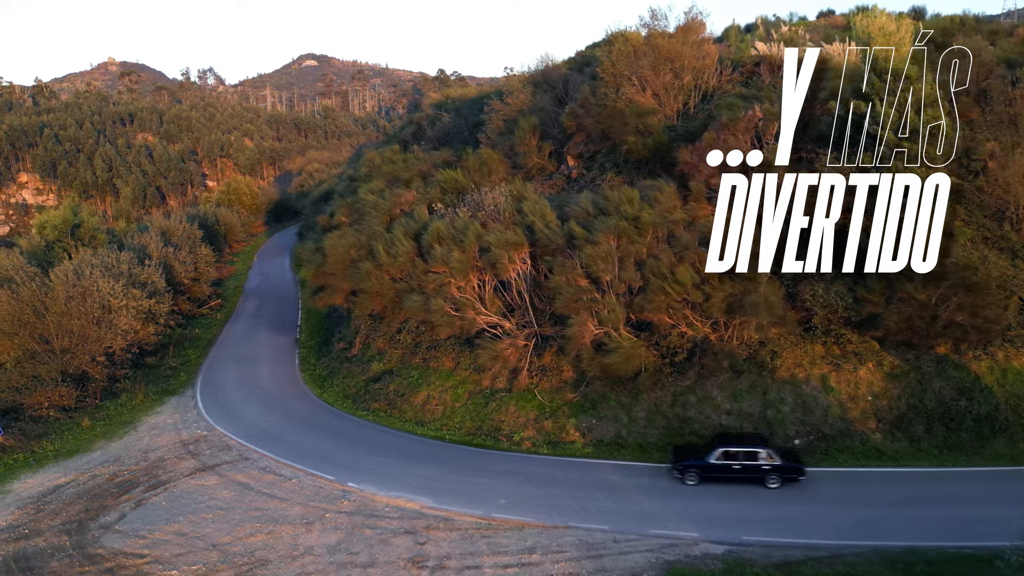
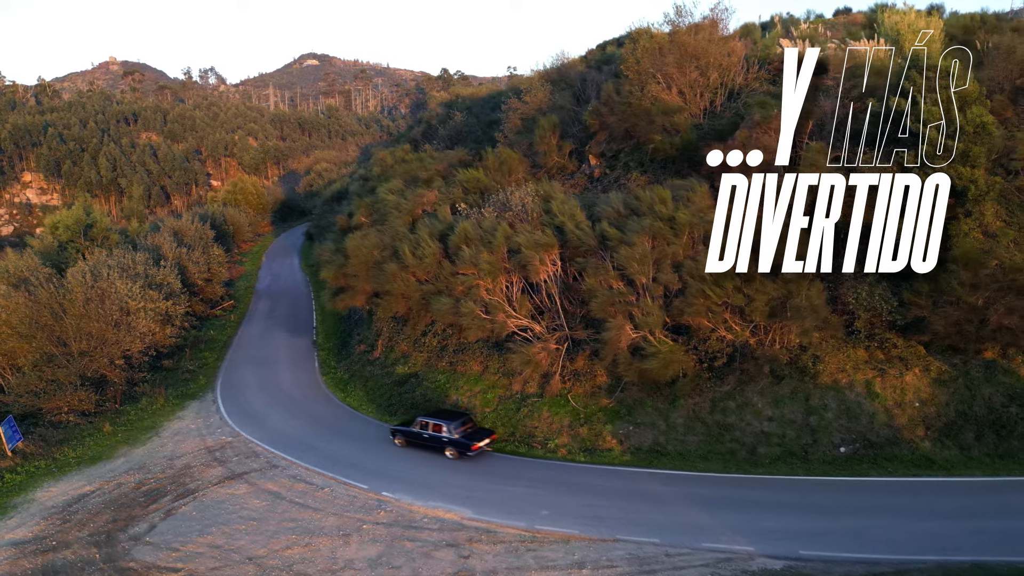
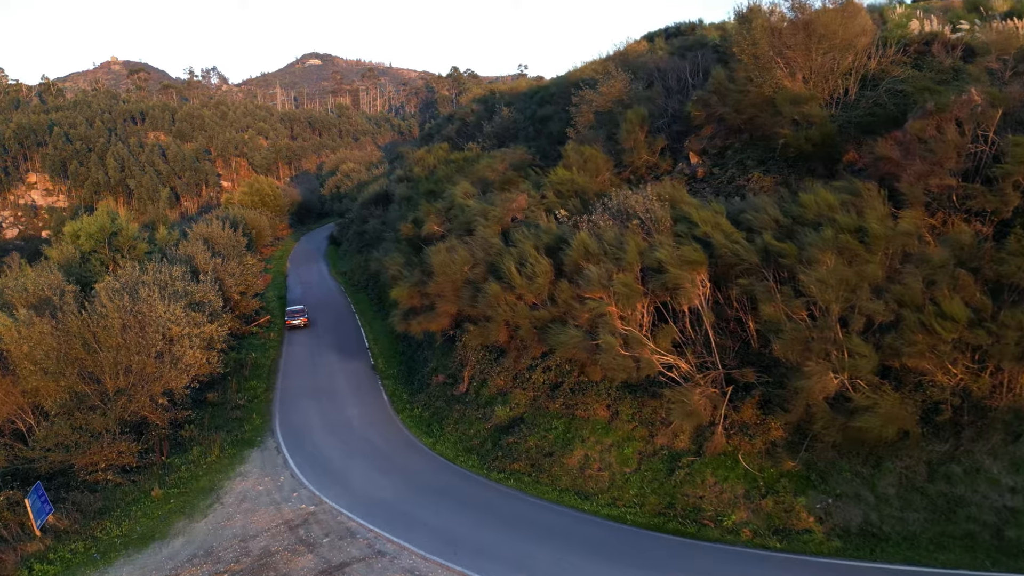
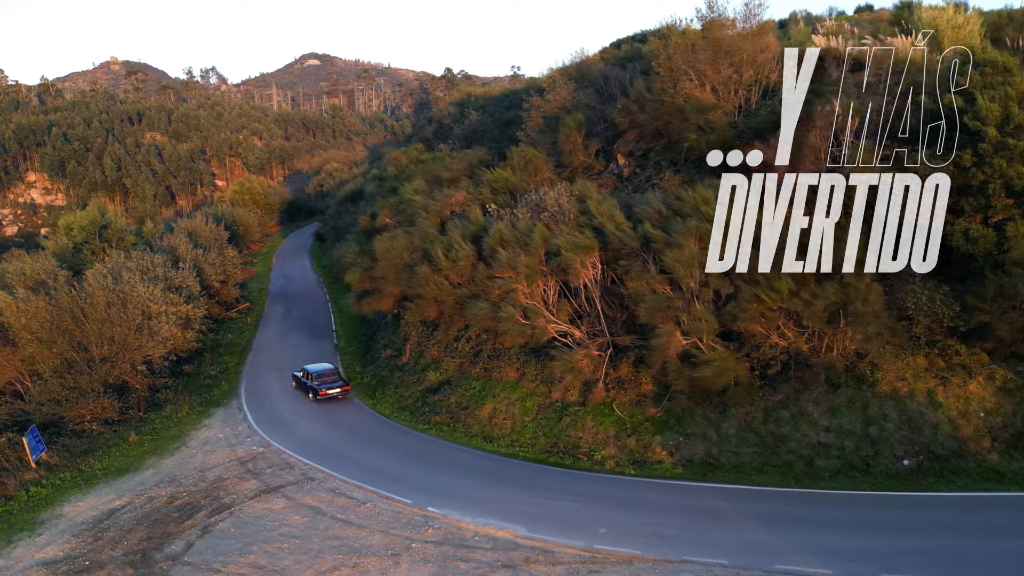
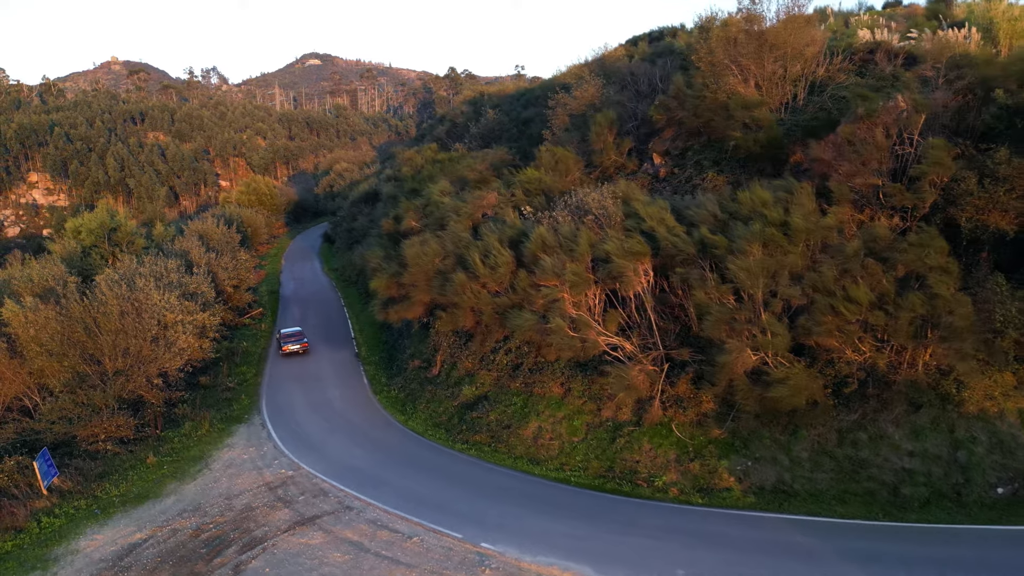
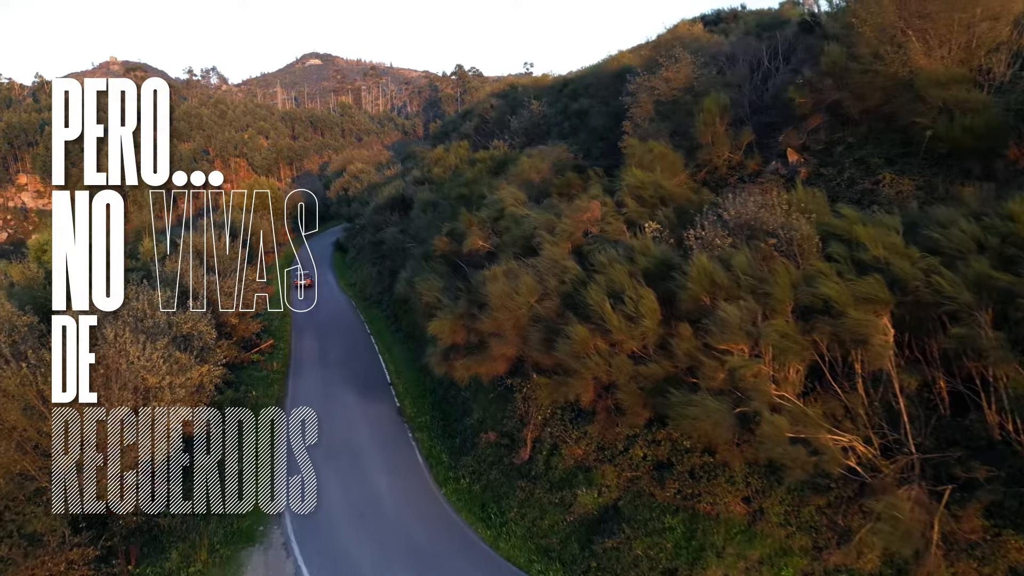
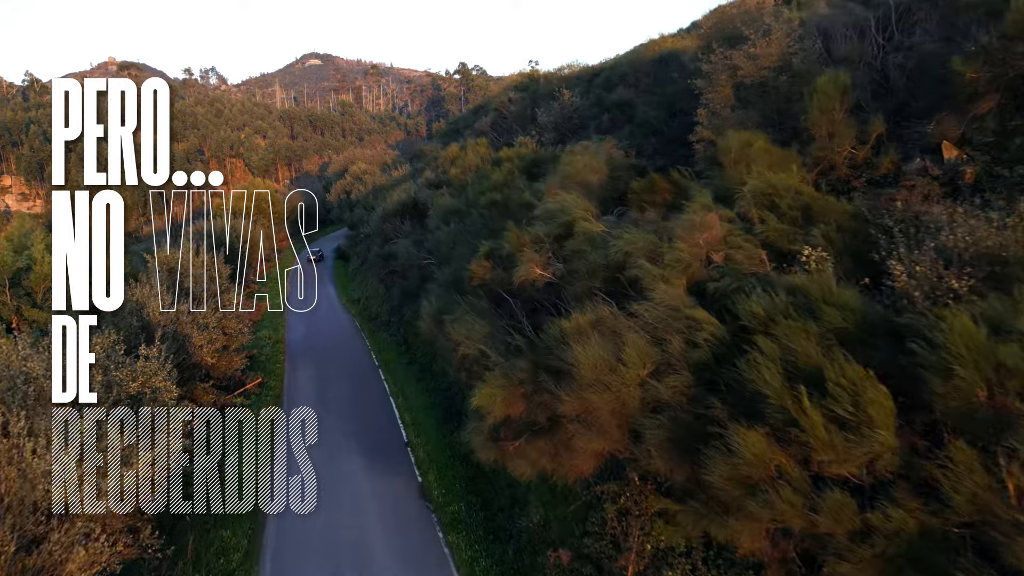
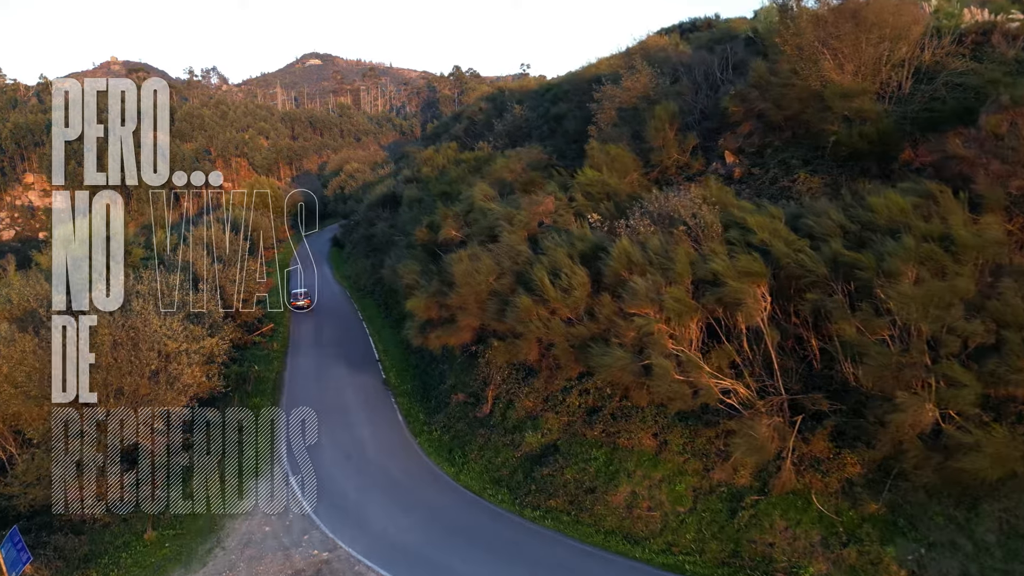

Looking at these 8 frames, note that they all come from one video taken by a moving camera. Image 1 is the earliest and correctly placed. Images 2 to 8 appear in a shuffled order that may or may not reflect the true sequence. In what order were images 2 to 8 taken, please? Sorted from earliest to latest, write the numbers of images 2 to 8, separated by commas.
2, 4, 5, 3, 8, 6, 7
